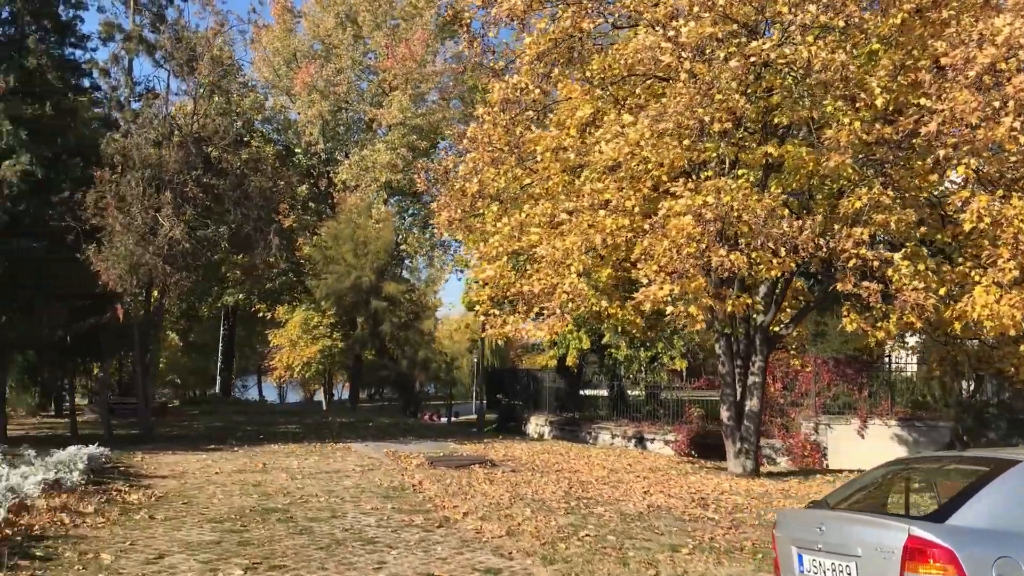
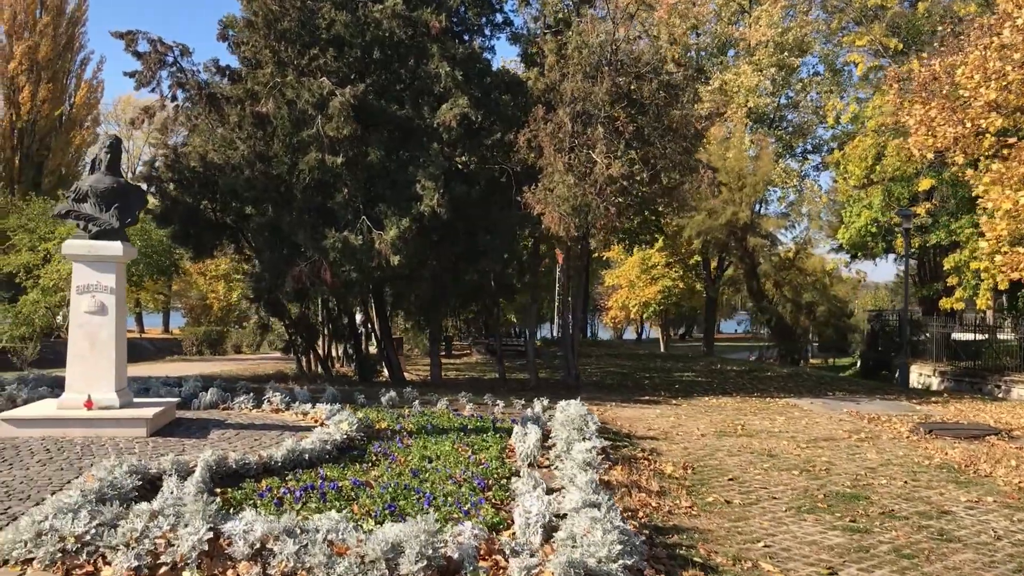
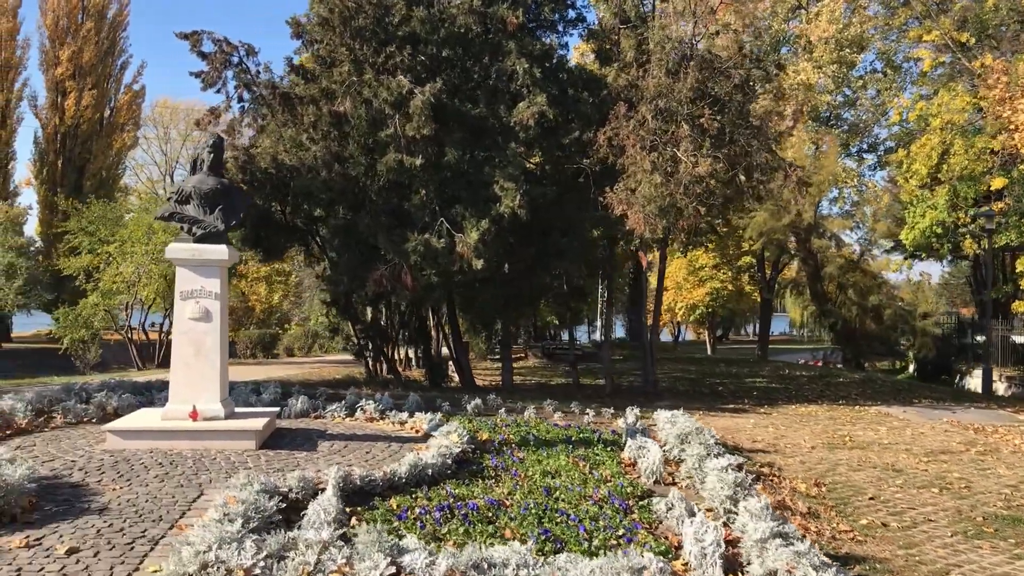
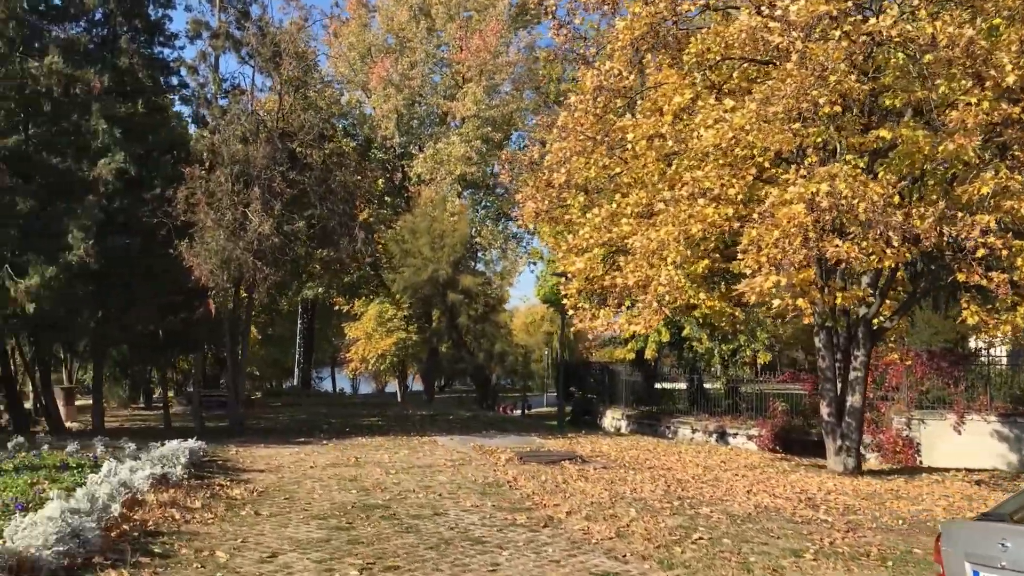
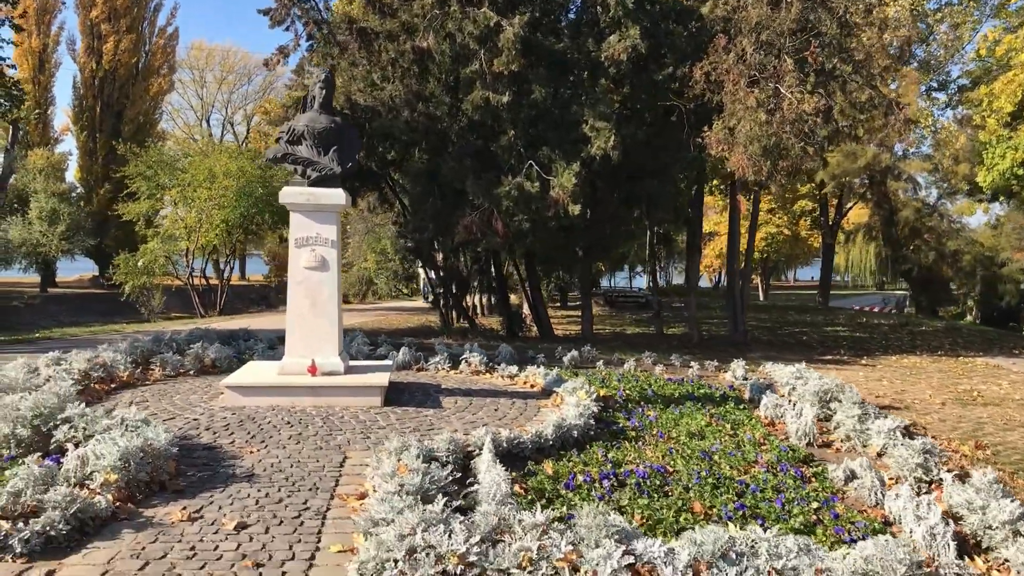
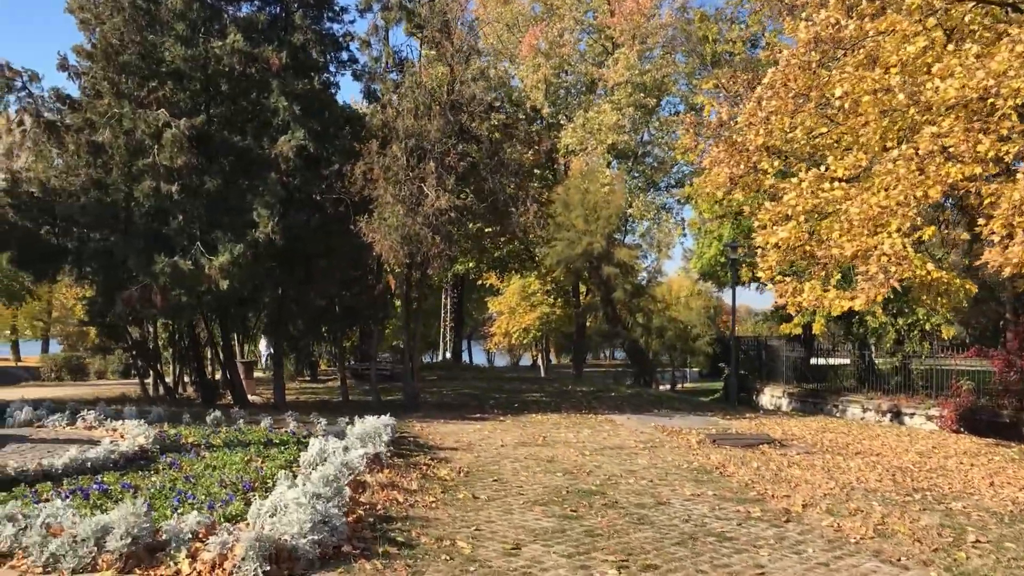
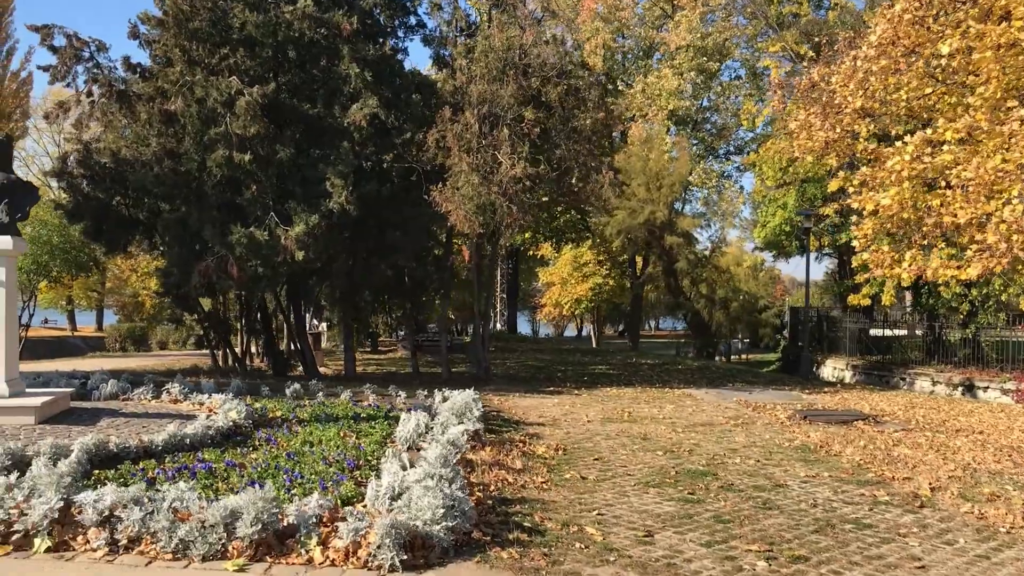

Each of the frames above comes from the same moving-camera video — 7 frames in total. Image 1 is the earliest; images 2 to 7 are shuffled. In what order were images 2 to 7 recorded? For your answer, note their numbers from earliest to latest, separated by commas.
4, 6, 7, 2, 3, 5
